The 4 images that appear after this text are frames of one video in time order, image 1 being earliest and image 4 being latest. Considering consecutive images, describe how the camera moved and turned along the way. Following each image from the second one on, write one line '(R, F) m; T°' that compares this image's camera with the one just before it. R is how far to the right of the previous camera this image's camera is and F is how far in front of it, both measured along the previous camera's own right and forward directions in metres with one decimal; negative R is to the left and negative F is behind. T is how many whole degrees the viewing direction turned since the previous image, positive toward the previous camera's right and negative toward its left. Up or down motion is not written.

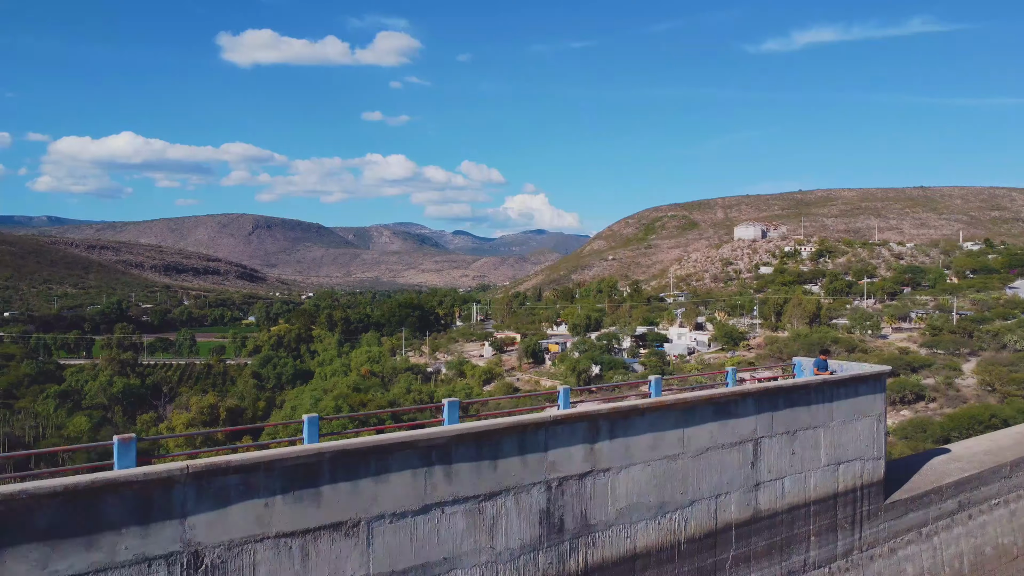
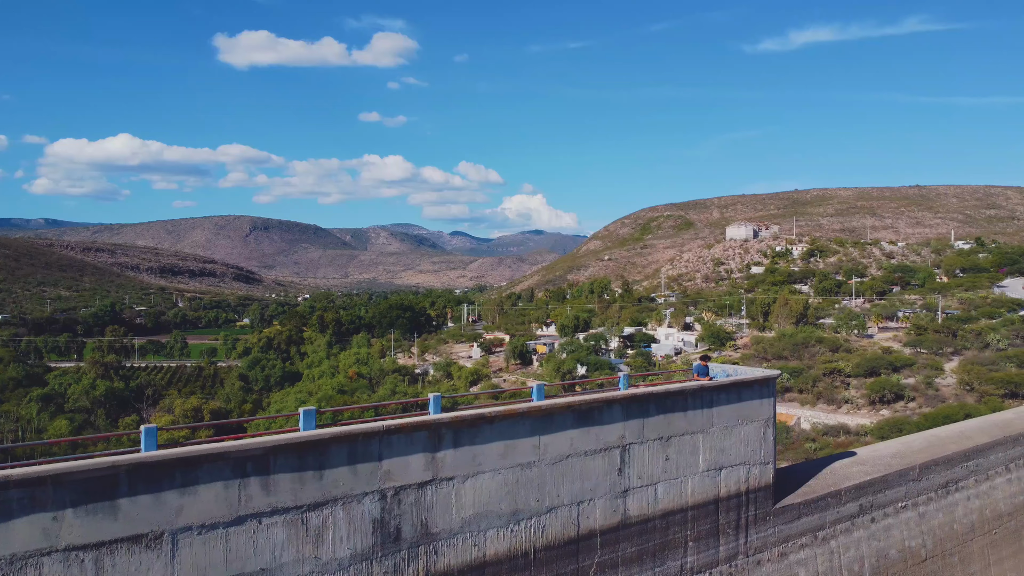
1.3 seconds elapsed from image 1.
(+1.0, 0.0) m; 0°
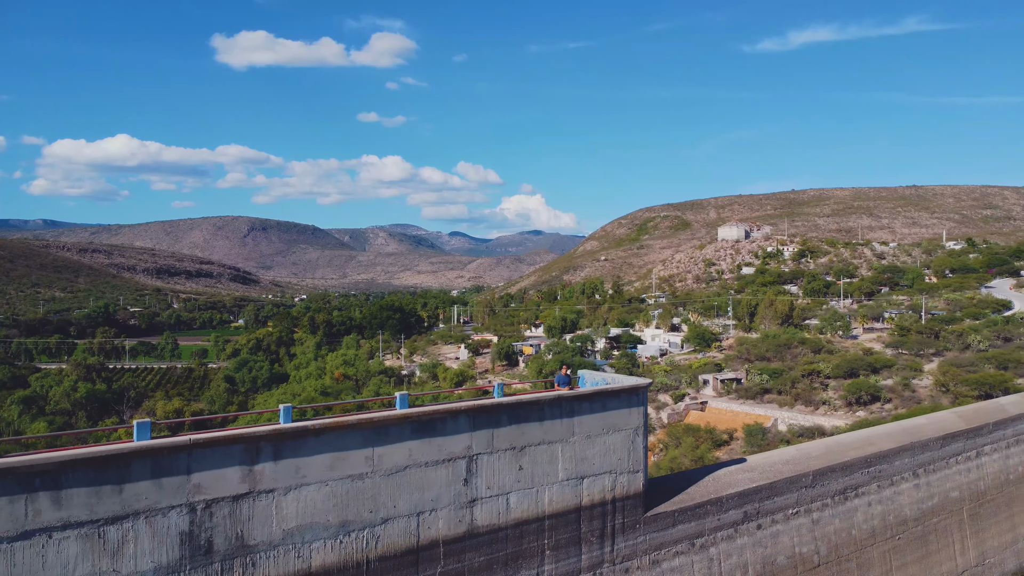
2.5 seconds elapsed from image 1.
(+1.1, 0.0) m; 0°
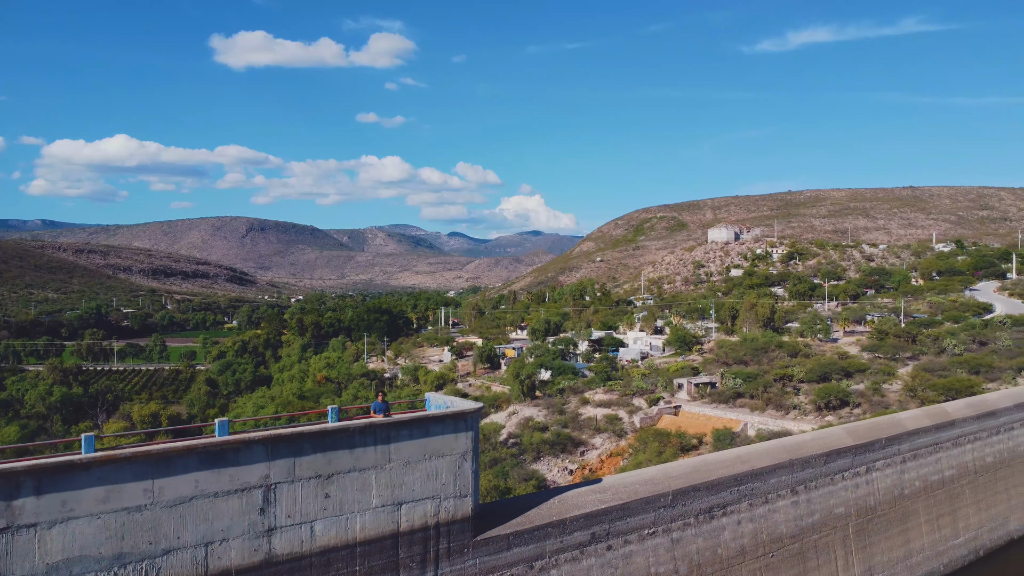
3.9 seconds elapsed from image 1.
(+1.5, 0.0) m; 0°
